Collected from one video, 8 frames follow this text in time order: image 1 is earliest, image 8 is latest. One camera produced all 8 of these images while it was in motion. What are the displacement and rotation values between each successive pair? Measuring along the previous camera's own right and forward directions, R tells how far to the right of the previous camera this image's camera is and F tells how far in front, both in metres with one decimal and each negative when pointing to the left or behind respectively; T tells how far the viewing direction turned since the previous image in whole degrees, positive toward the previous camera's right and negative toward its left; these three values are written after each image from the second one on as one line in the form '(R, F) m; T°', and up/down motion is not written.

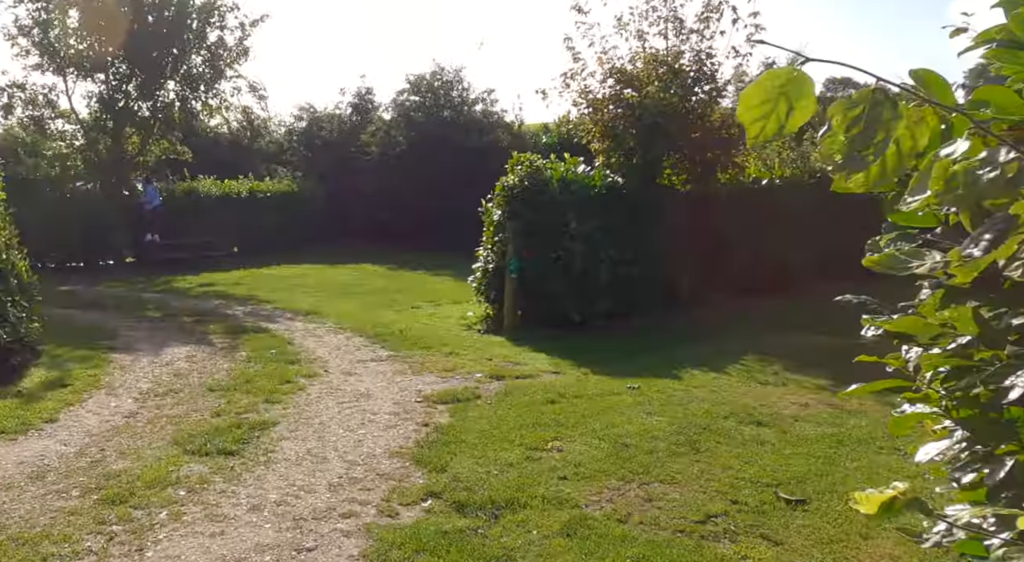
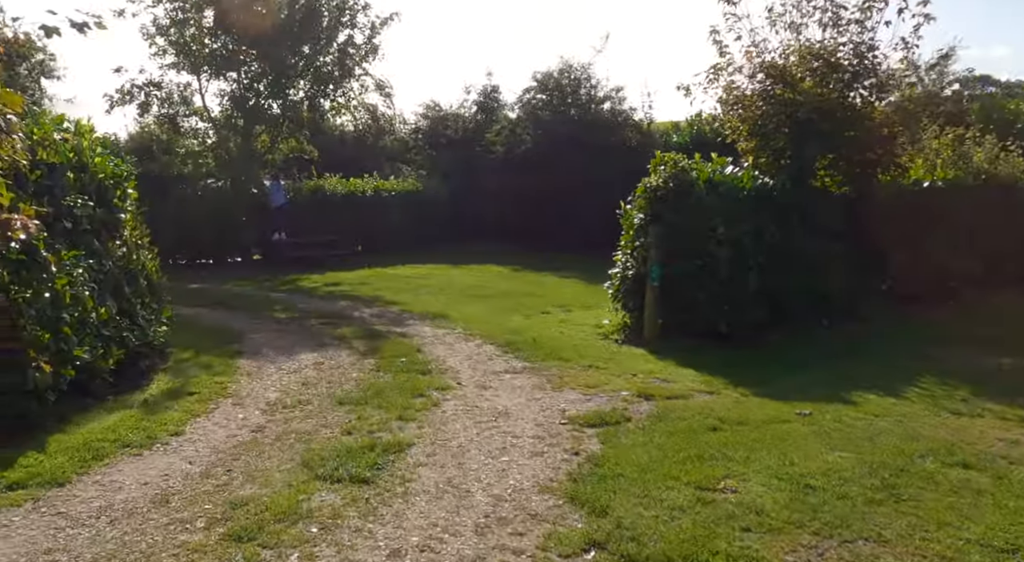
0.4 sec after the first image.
(-0.3, +0.7) m; -8°
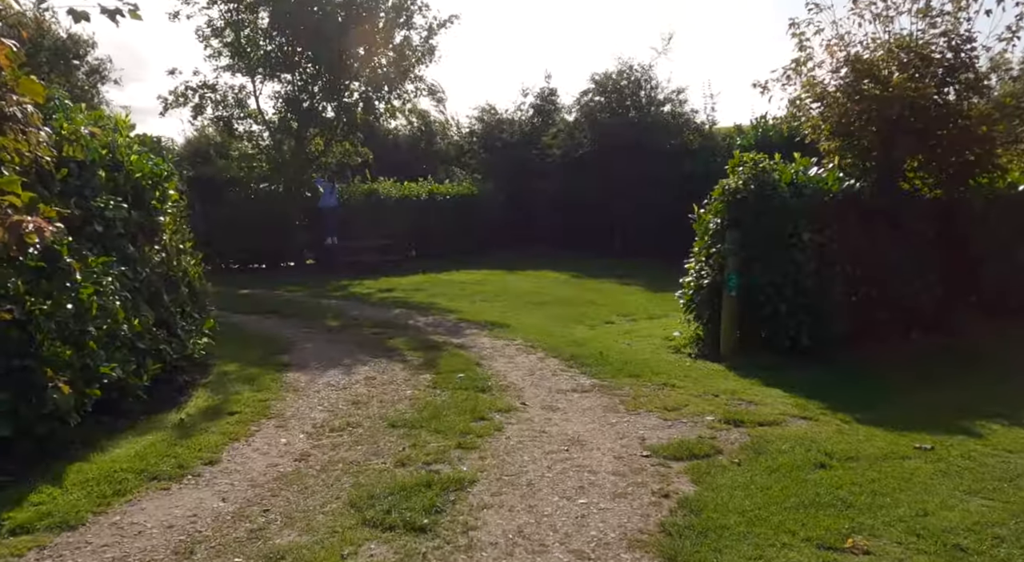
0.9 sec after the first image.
(-0.2, +0.7) m; -4°
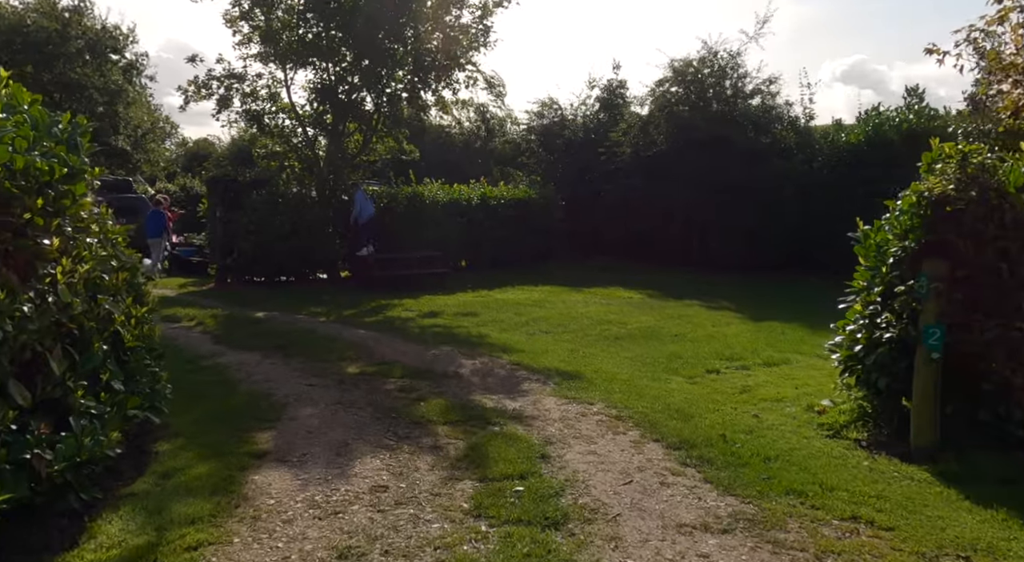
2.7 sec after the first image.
(-0.2, +2.8) m; -4°
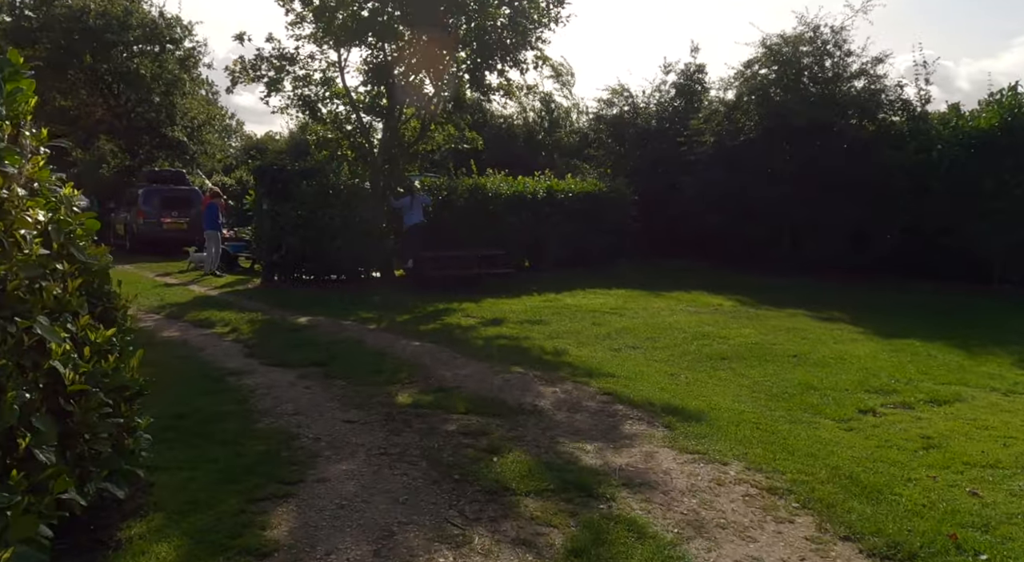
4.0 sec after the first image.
(-0.4, +2.0) m; -4°
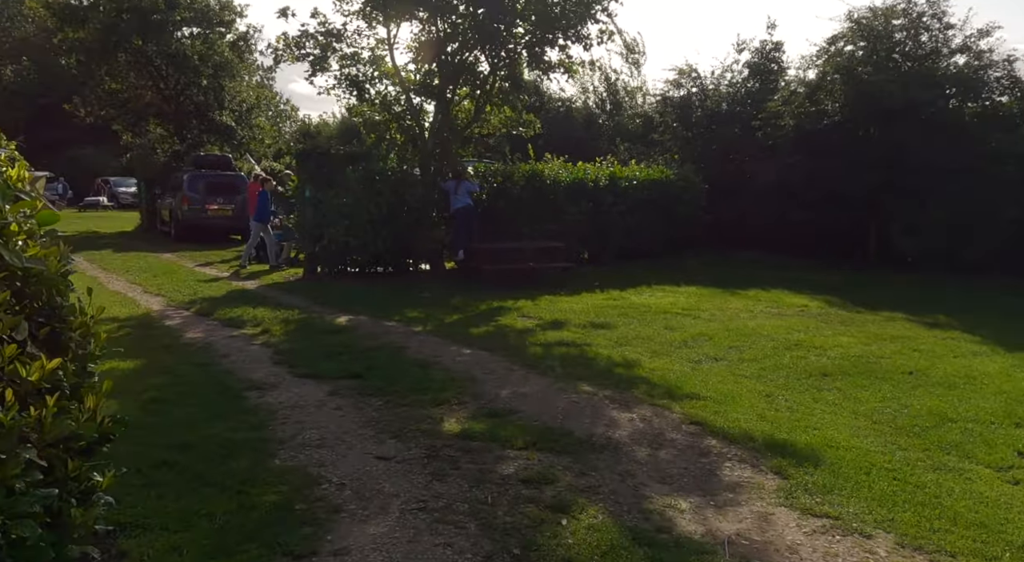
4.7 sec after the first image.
(-0.1, +1.3) m; -4°
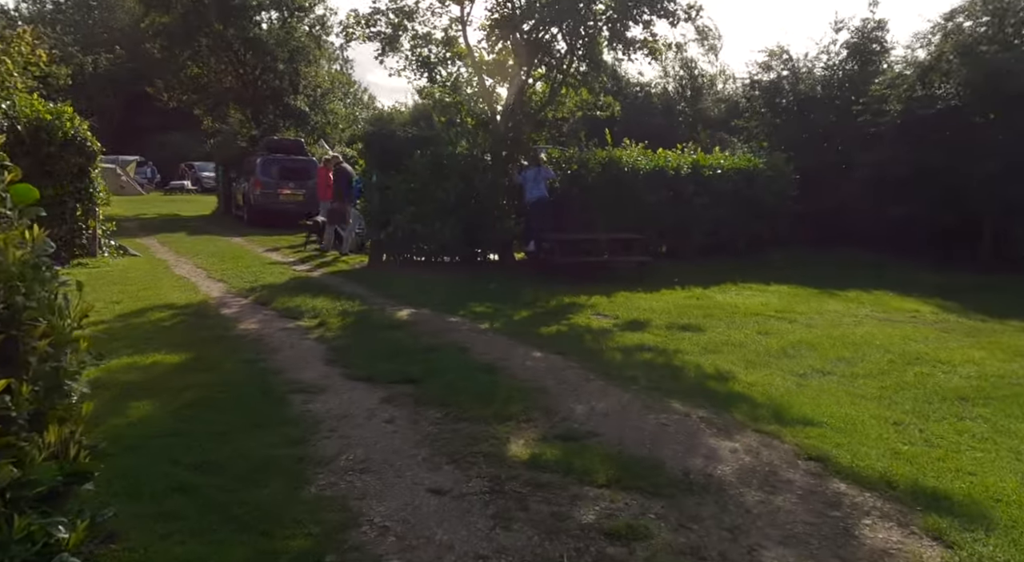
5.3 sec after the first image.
(-0.1, +1.0) m; -5°
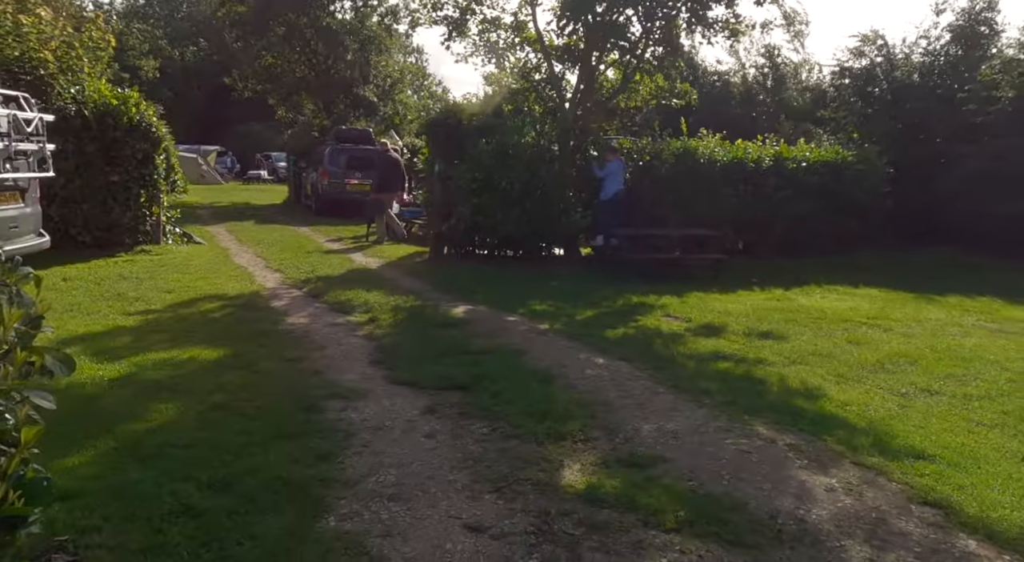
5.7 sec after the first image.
(+0.1, +0.7) m; -5°
